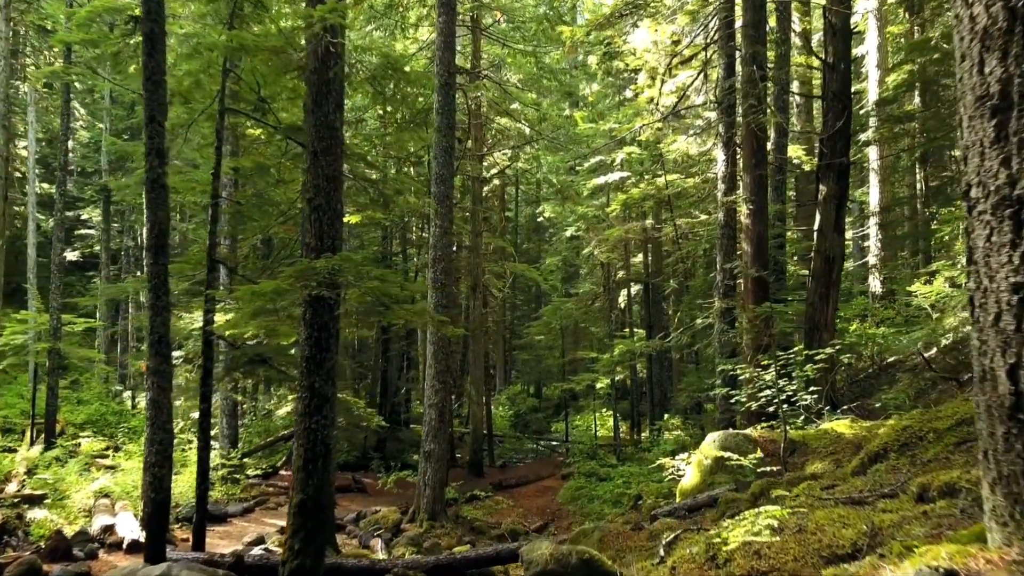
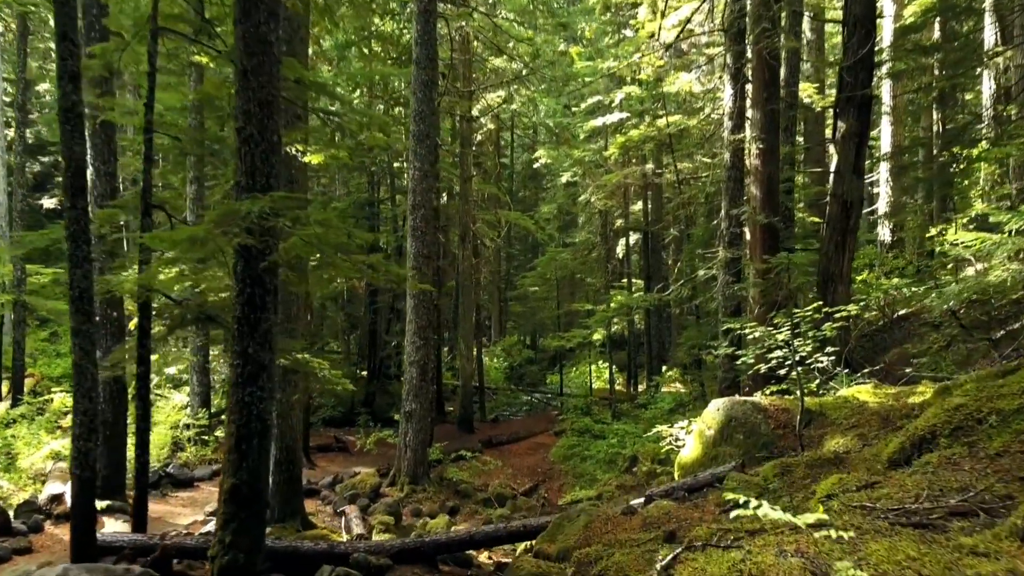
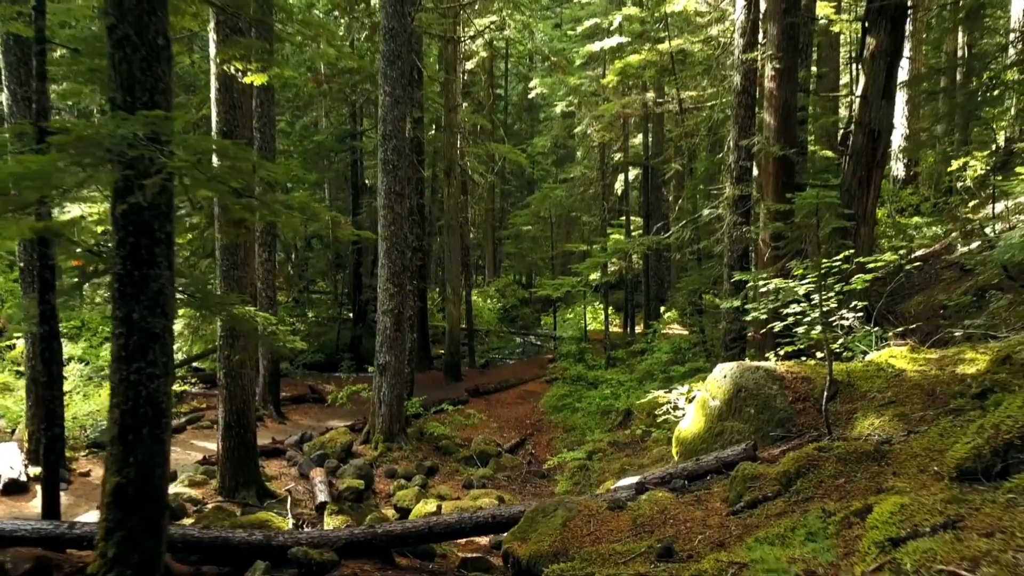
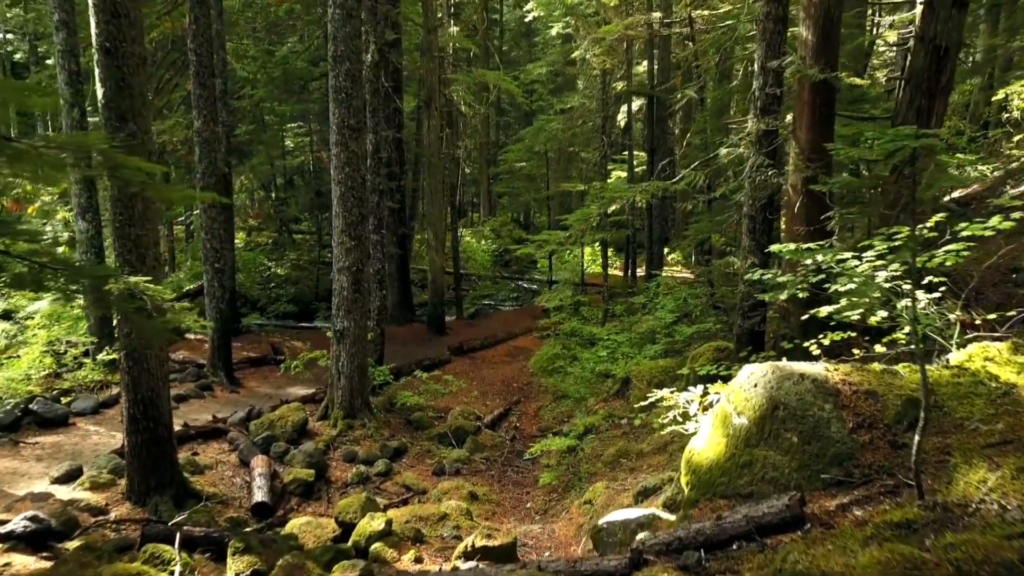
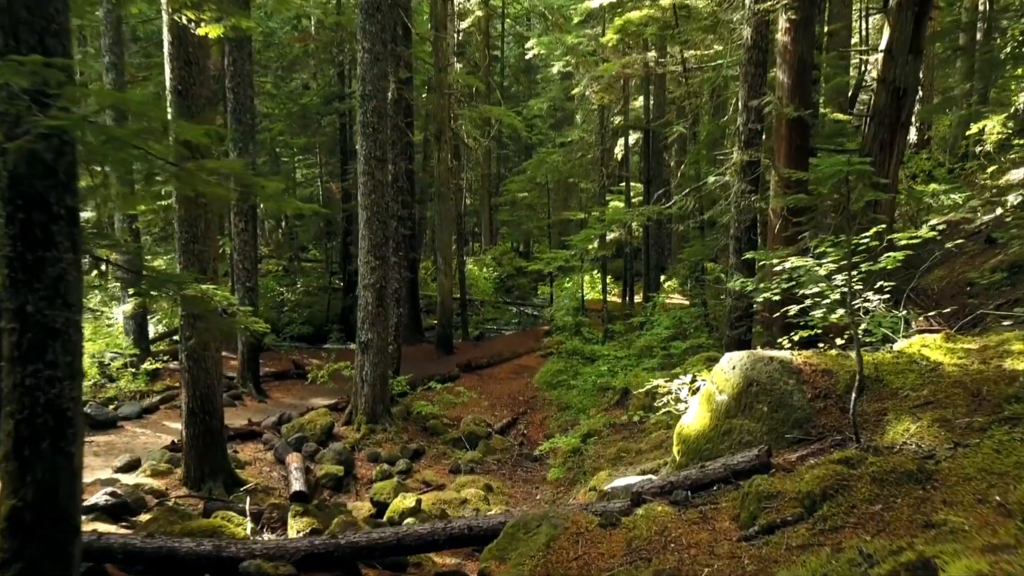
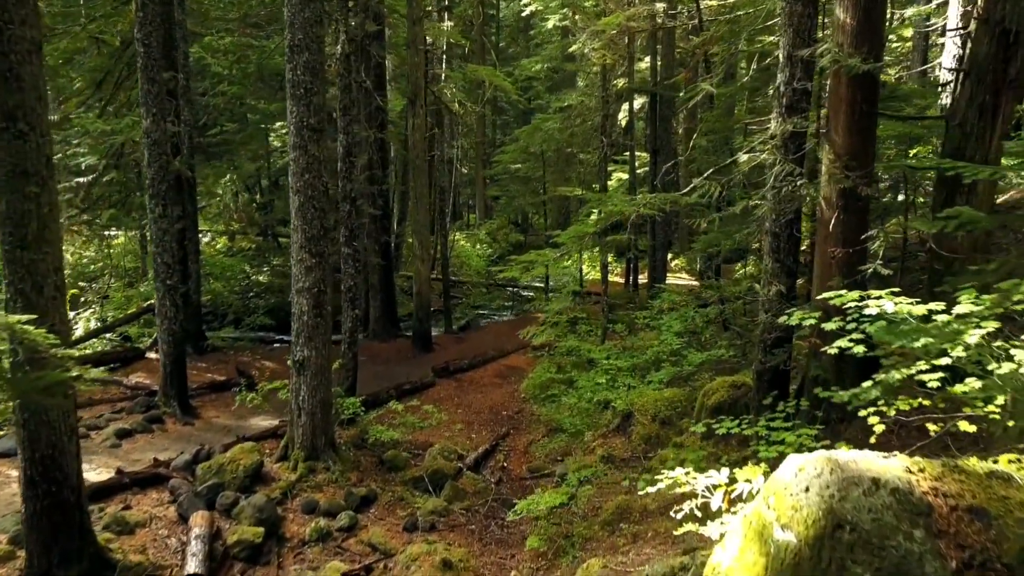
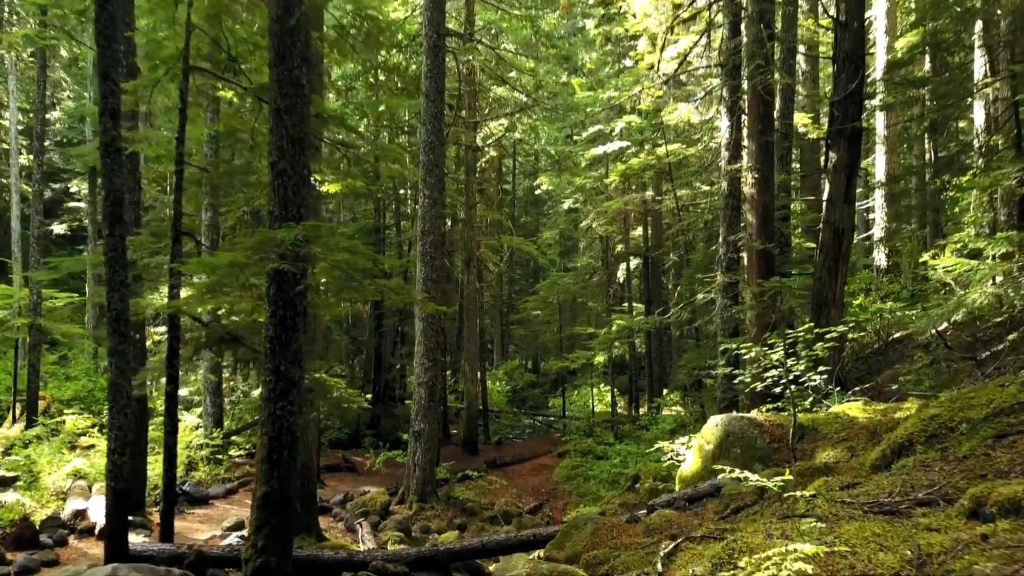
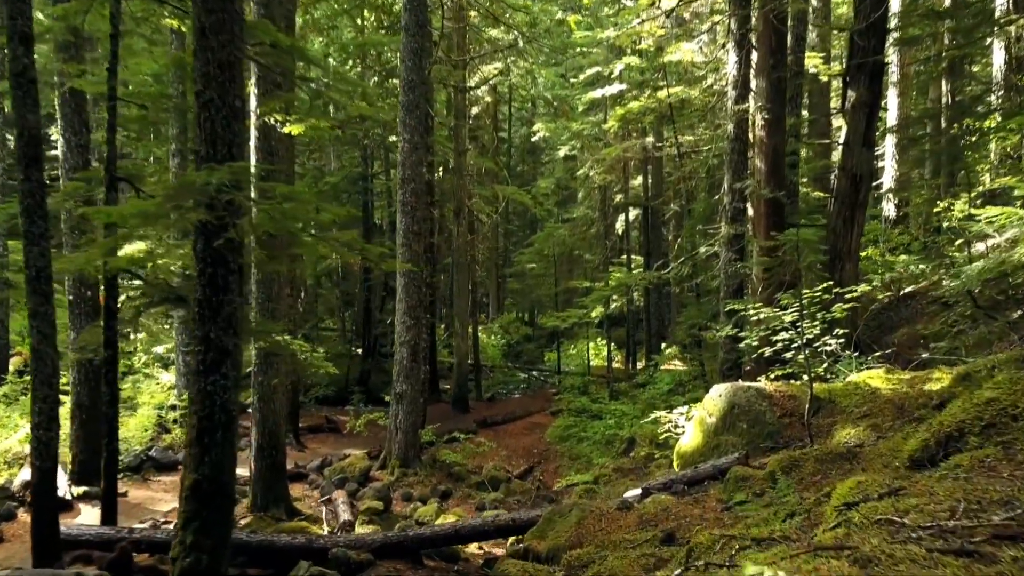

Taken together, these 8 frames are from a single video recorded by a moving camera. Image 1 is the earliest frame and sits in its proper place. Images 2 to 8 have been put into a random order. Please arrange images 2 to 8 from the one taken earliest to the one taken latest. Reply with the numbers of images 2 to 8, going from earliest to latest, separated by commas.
7, 2, 8, 3, 5, 4, 6
